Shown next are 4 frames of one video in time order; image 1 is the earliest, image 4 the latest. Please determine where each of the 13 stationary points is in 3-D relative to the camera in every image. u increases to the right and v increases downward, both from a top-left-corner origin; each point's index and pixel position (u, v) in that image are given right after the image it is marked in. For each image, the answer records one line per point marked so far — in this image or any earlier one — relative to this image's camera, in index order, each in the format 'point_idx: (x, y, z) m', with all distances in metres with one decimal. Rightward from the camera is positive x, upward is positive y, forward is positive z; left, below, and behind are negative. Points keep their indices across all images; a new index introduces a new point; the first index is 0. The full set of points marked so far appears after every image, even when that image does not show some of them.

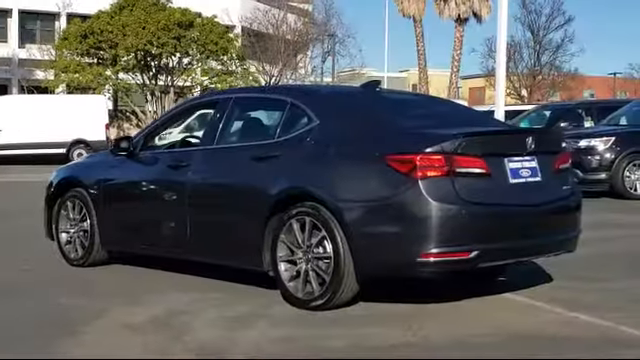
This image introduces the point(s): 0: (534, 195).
0: (+1.9, -0.1, +6.6) m
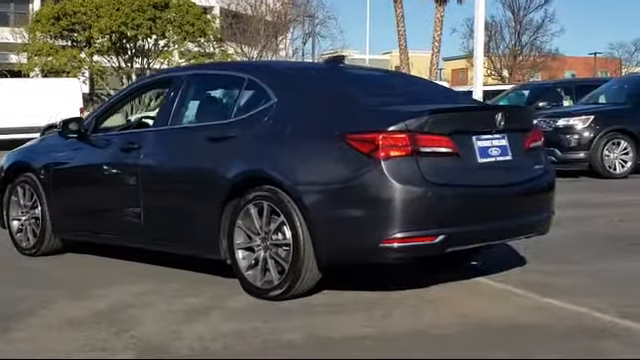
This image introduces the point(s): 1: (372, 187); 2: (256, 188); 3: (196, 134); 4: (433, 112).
0: (+1.5, 0.0, +6.3) m
1: (+0.4, 0.0, +5.7) m
2: (-0.5, -0.1, +6.3) m
3: (-1.1, +0.4, +6.8) m
4: (+0.9, +0.5, +5.9) m
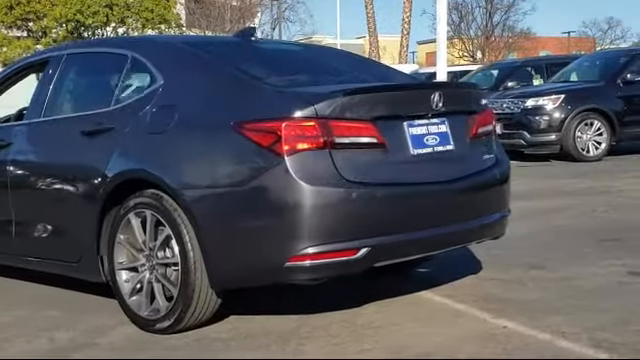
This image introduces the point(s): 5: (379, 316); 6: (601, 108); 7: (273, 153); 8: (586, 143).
0: (+0.8, +0.1, +5.1) m
1: (-0.3, -0.1, +4.5) m
2: (-1.2, -0.1, +5.0) m
3: (-1.8, +0.4, +5.5) m
4: (+0.2, +0.5, +4.7) m
5: (+0.4, -0.9, +5.2) m
6: (+5.2, +1.3, +14.0) m
7: (-0.3, +0.2, +4.5) m
8: (+4.9, +0.7, +14.0) m
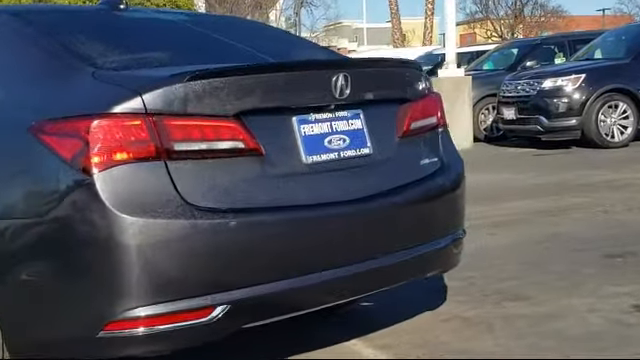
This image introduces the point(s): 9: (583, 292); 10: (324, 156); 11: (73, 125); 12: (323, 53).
0: (+0.2, 0.0, +3.5) m
1: (-1.0, -0.2, +3.0) m
2: (-1.9, -0.2, +3.6) m
3: (-2.5, +0.3, +4.1) m
4: (-0.5, +0.4, +3.2) m
5: (-0.2, -1.0, +3.8) m
6: (+4.9, +1.5, +12.2) m
7: (-1.0, 0.0, +3.0) m
8: (+4.7, +0.8, +12.3) m
9: (+1.8, -0.8, +5.2) m
10: (0.0, +0.1, +3.5) m
11: (-1.0, +0.2, +3.1) m
12: (0.0, +0.7, +4.4) m
